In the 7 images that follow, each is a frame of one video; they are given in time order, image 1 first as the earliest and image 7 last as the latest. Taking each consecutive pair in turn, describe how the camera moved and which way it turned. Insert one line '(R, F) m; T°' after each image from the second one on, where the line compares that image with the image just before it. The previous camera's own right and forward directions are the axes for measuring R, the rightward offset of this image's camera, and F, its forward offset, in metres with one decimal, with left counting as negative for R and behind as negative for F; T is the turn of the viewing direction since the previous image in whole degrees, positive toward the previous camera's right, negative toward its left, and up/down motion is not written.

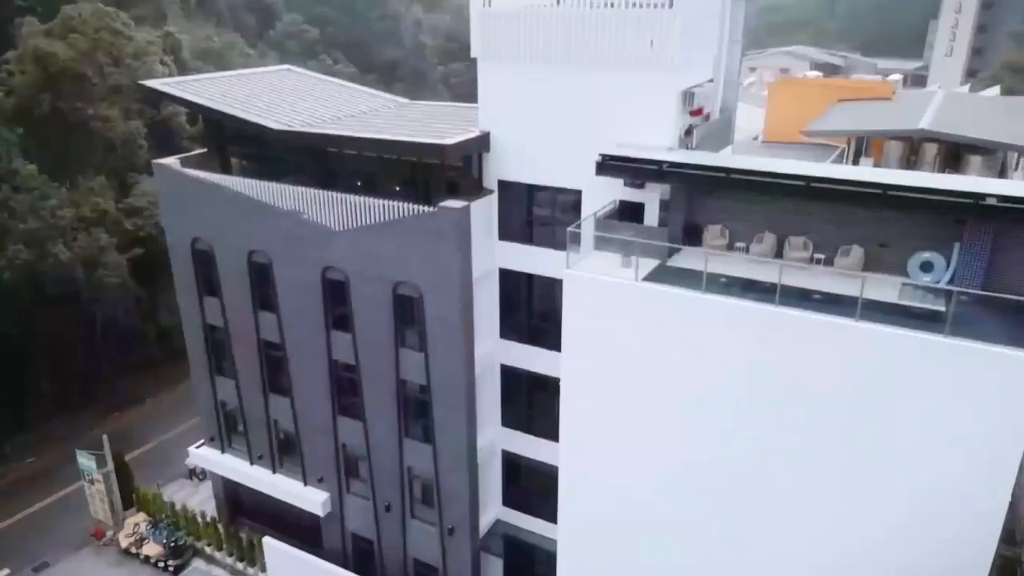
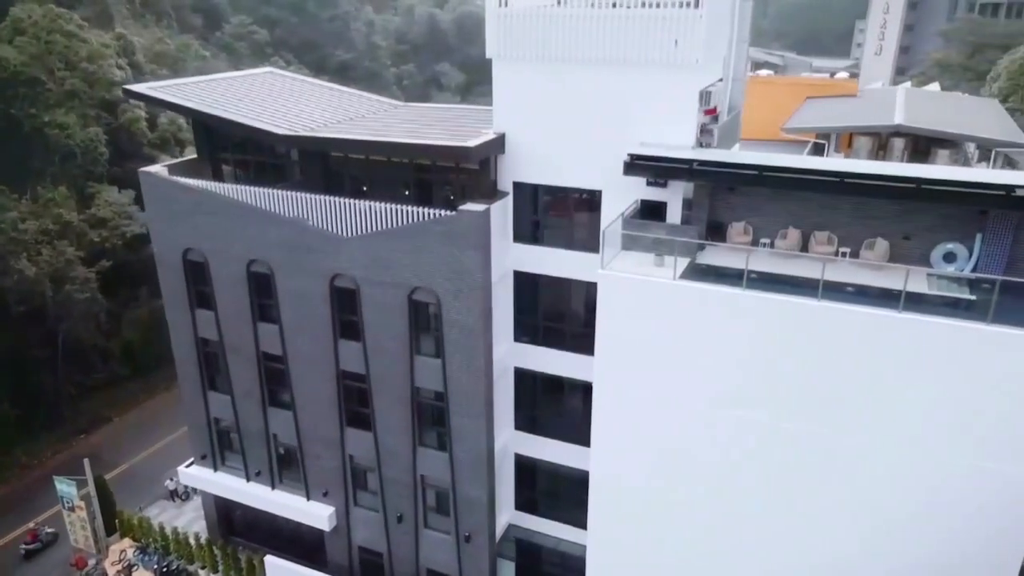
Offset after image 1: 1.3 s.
(-1.6, +0.2) m; +5°
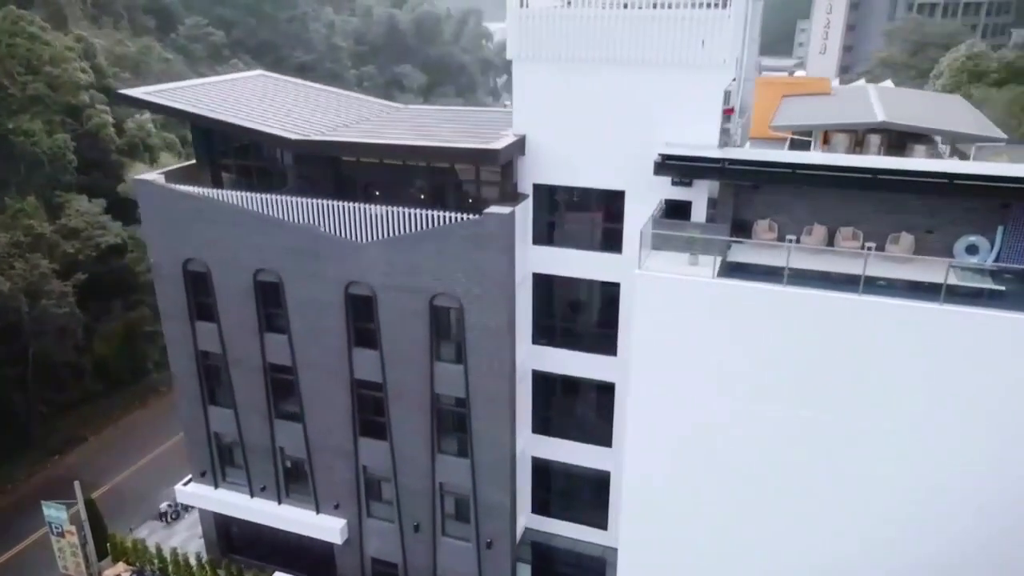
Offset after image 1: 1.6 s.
(-1.5, +0.2) m; +4°
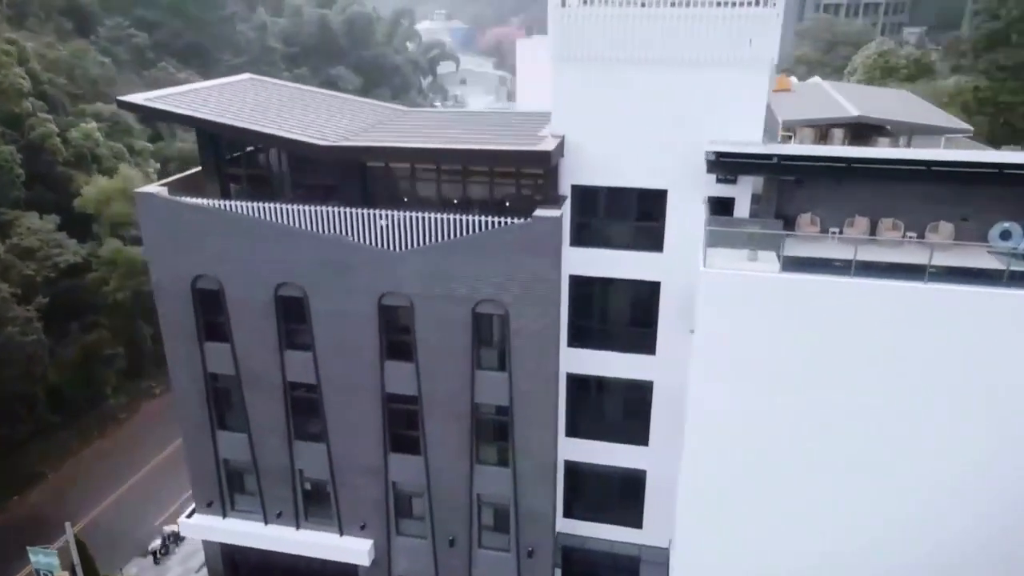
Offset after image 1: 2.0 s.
(-2.6, +0.4) m; +6°
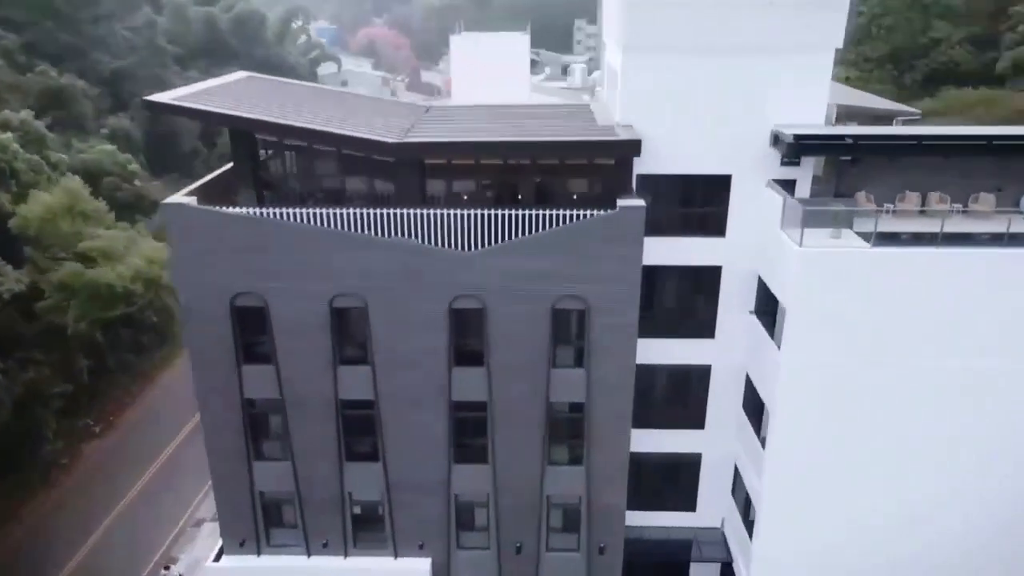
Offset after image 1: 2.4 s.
(-4.1, +0.8) m; +10°
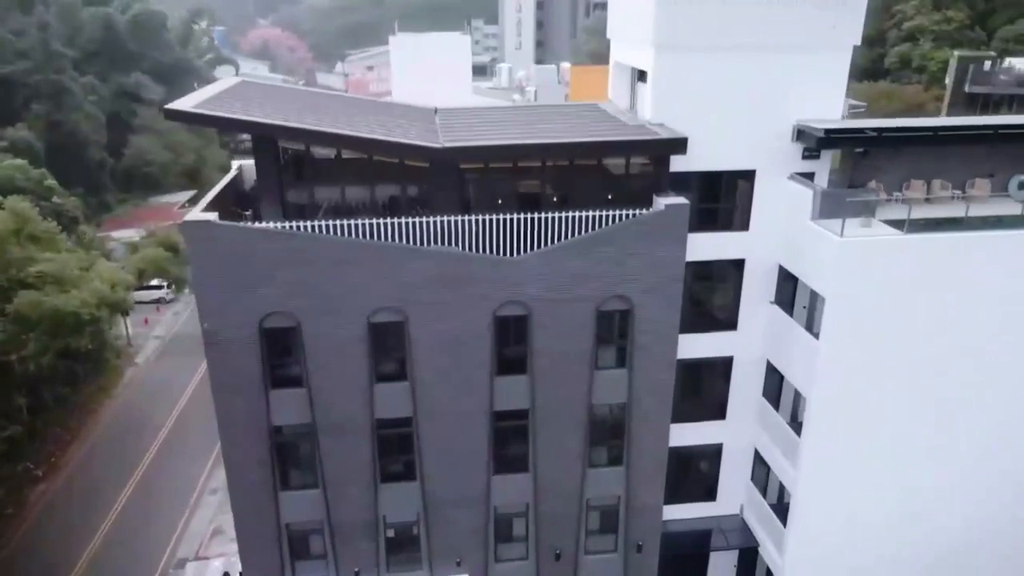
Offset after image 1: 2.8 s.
(-2.9, +0.5) m; +8°
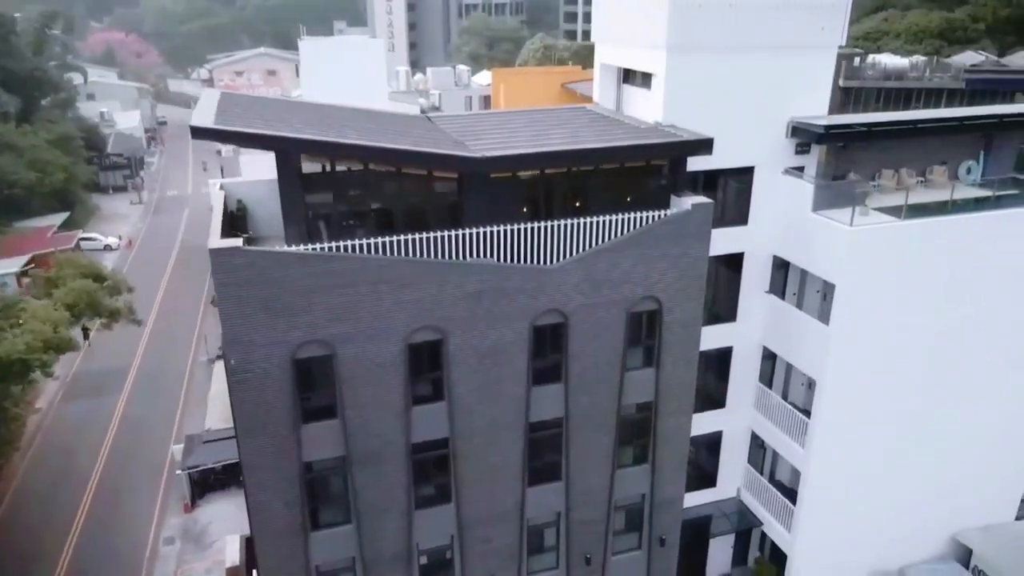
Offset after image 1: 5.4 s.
(-3.2, +0.5) m; +10°
